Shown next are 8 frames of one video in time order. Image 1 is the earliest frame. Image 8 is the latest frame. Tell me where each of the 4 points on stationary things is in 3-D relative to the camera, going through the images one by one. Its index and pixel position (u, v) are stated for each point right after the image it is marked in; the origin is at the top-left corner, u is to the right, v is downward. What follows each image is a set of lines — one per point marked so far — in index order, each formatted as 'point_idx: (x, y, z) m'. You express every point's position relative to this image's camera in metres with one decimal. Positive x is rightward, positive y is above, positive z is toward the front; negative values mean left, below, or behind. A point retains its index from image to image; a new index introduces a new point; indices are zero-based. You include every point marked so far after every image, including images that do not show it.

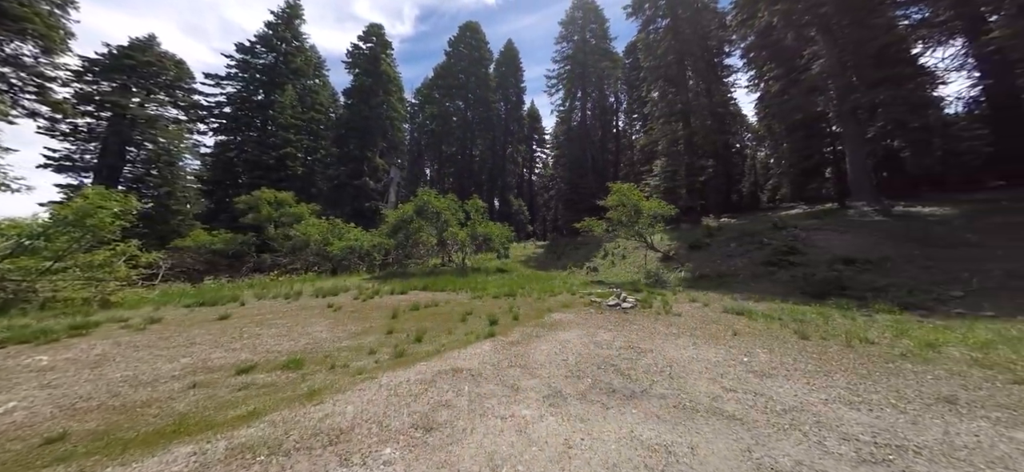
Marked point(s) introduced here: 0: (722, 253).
0: (+8.1, -0.6, +12.6) m
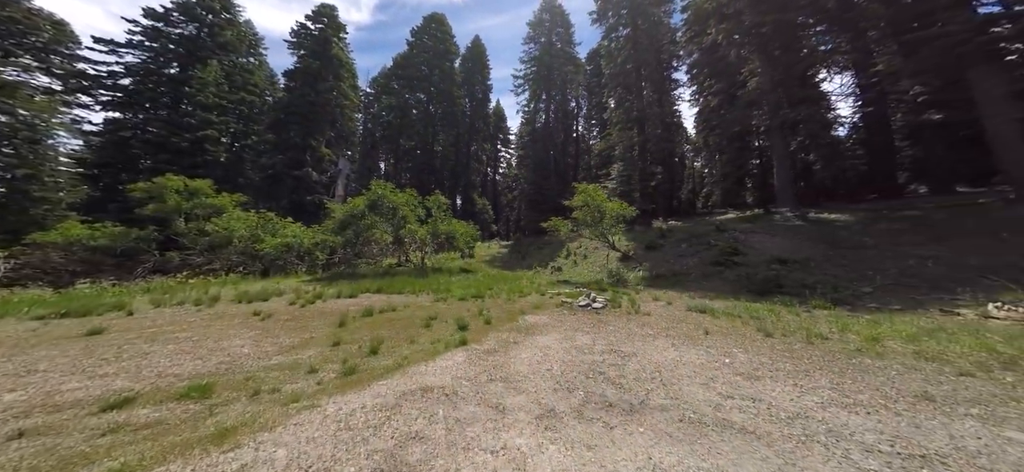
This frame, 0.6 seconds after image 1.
0: (+6.5, -0.6, +13.1) m
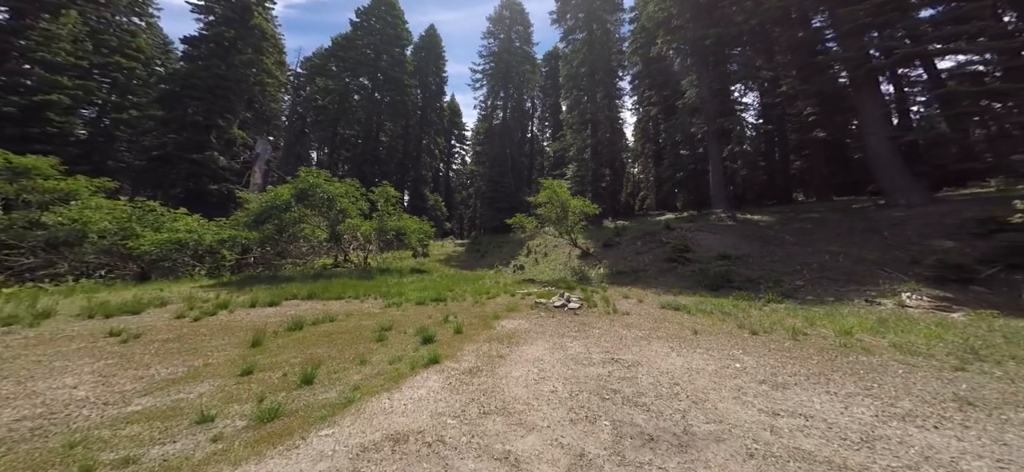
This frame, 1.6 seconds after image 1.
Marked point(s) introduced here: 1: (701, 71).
0: (+4.8, -0.6, +13.3) m
1: (+10.9, +9.0, +18.2) m
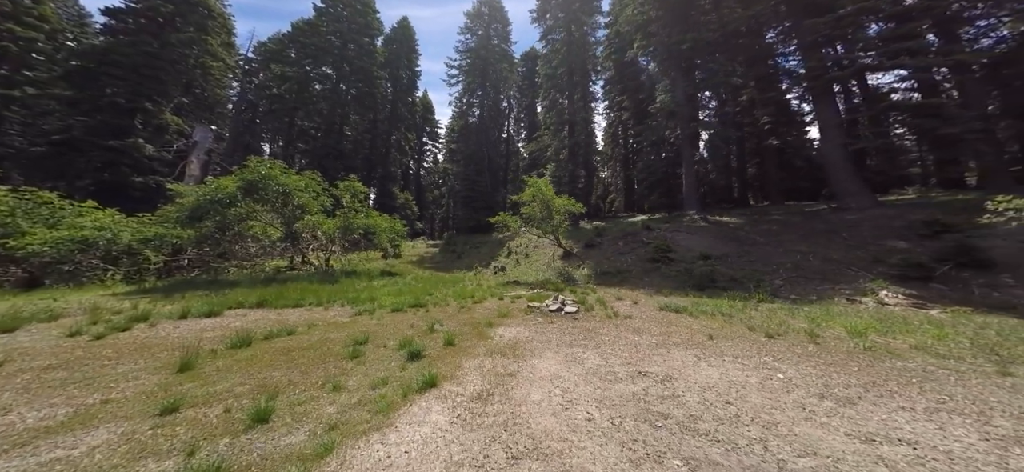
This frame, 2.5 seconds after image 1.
0: (+4.0, -0.6, +13.0) m
1: (+9.6, +8.9, +18.6) m
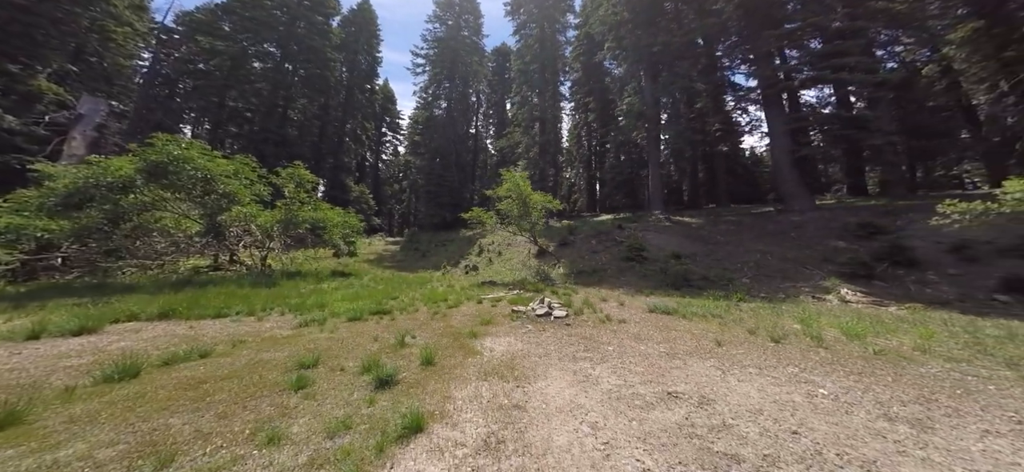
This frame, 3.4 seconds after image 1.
0: (+2.8, -0.5, +12.6) m
1: (+7.7, +8.9, +18.9) m
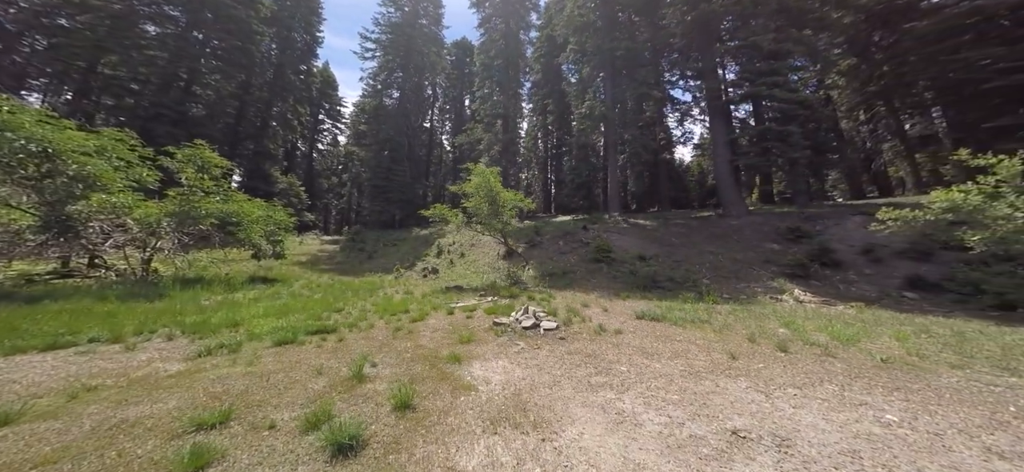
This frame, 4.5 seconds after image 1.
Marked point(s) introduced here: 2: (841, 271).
0: (+1.4, -0.5, +12.0) m
1: (+5.2, +8.8, +19.1) m
2: (+11.0, -1.2, +11.2) m
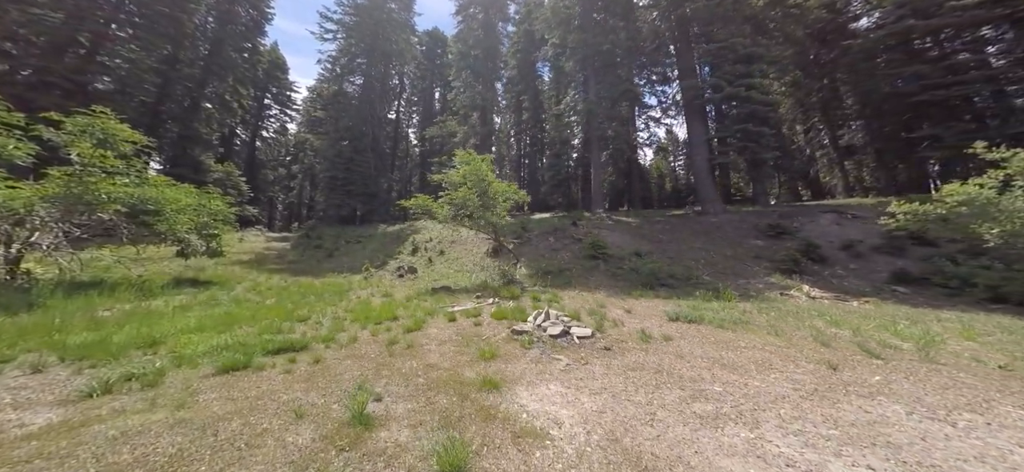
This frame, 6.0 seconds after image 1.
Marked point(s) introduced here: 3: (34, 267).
0: (+1.1, -0.4, +11.0) m
1: (+4.1, +9.0, +18.6) m
2: (+10.7, -1.0, +11.3) m
3: (-10.3, -0.7, +7.4) m
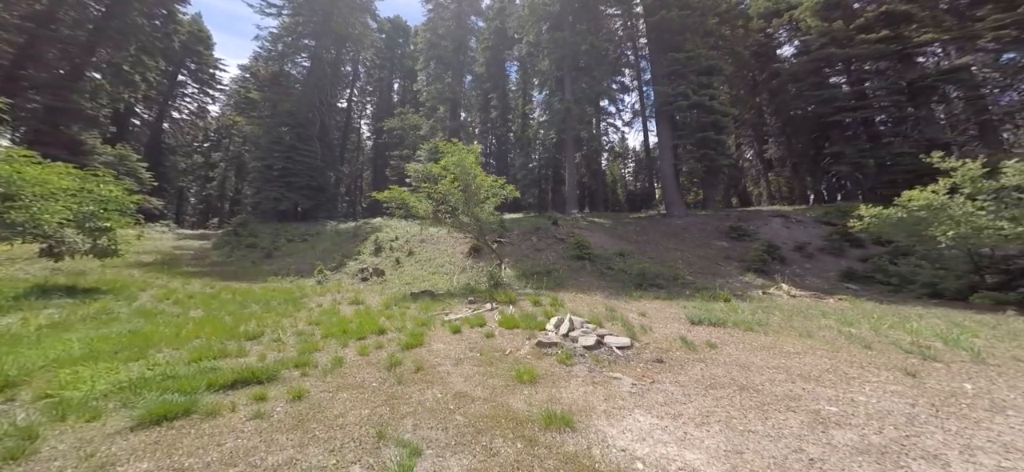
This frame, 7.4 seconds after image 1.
0: (+0.5, -0.3, +10.3) m
1: (+2.4, +9.0, +18.3) m
2: (+10.0, -1.1, +12.1) m
3: (-10.1, -0.5, +5.0) m
